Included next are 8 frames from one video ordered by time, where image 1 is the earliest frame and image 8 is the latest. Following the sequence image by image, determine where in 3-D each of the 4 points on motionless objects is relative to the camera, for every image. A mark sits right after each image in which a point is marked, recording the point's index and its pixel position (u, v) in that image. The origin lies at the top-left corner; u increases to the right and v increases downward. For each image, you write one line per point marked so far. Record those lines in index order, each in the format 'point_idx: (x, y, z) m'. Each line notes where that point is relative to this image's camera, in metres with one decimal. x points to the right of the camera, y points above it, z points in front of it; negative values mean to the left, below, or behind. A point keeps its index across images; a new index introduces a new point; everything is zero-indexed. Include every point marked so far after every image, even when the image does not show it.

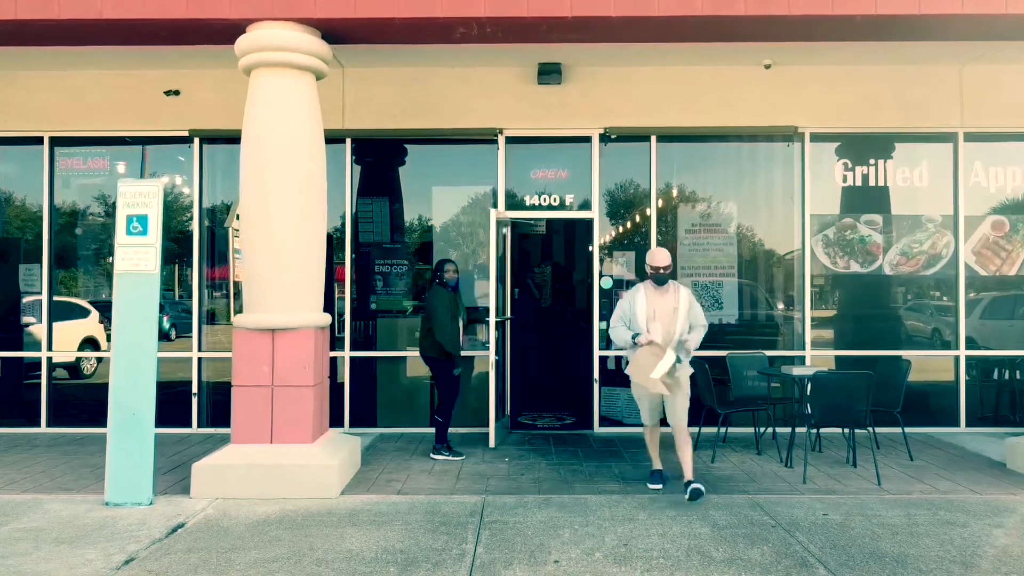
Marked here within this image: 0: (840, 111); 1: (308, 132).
0: (+2.3, +1.3, +7.4) m
1: (-1.1, +0.8, +5.4) m
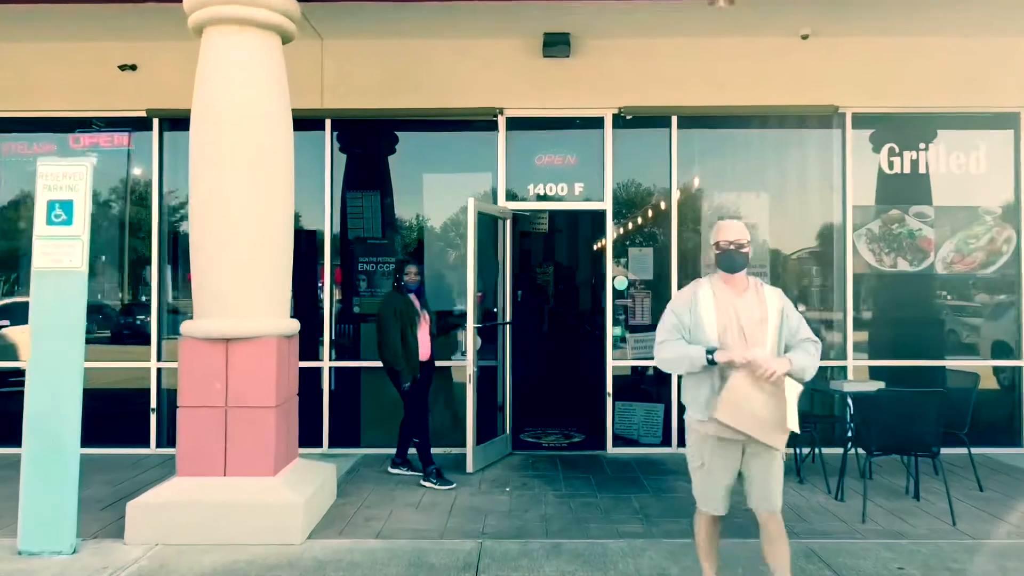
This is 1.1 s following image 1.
0: (+2.4, +1.3, +6.5) m
1: (-1.0, +0.8, +4.5) m
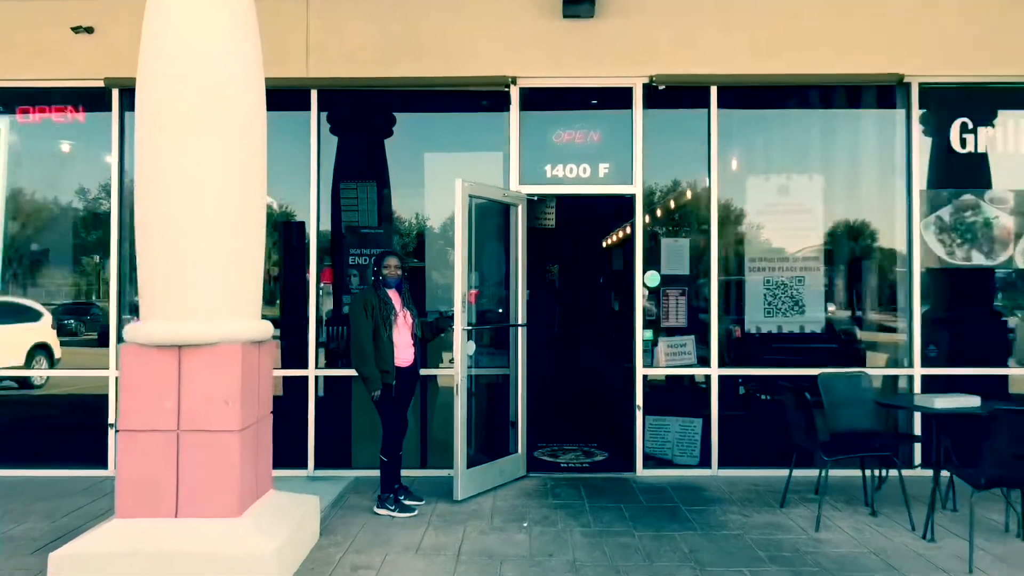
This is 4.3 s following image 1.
0: (+2.4, +1.3, +5.7) m
1: (-1.0, +0.8, +3.6) m
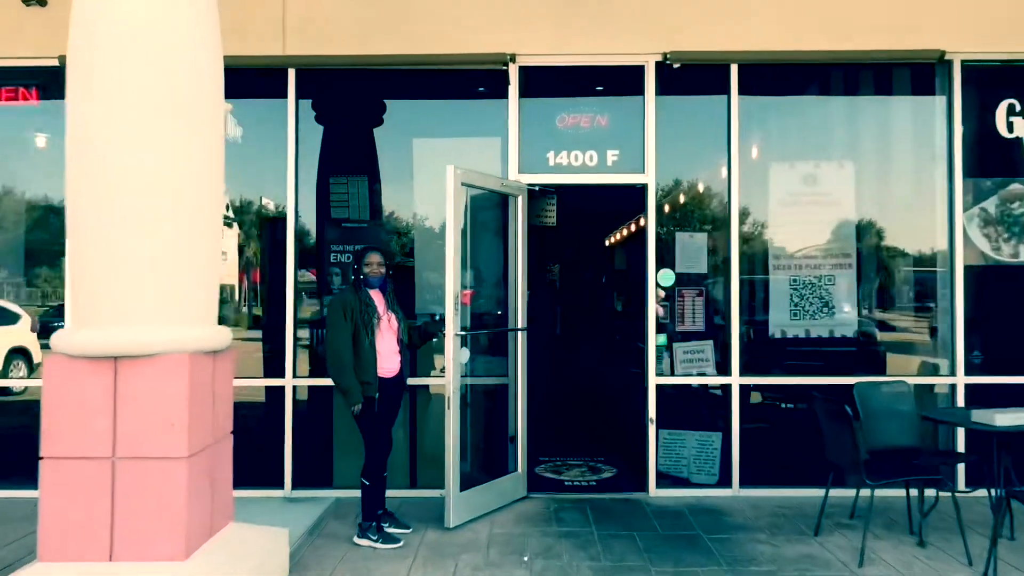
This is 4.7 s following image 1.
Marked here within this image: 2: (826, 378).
0: (+2.4, +1.3, +5.1) m
1: (-1.0, +0.8, +3.1) m
2: (+1.5, -0.5, +5.1) m
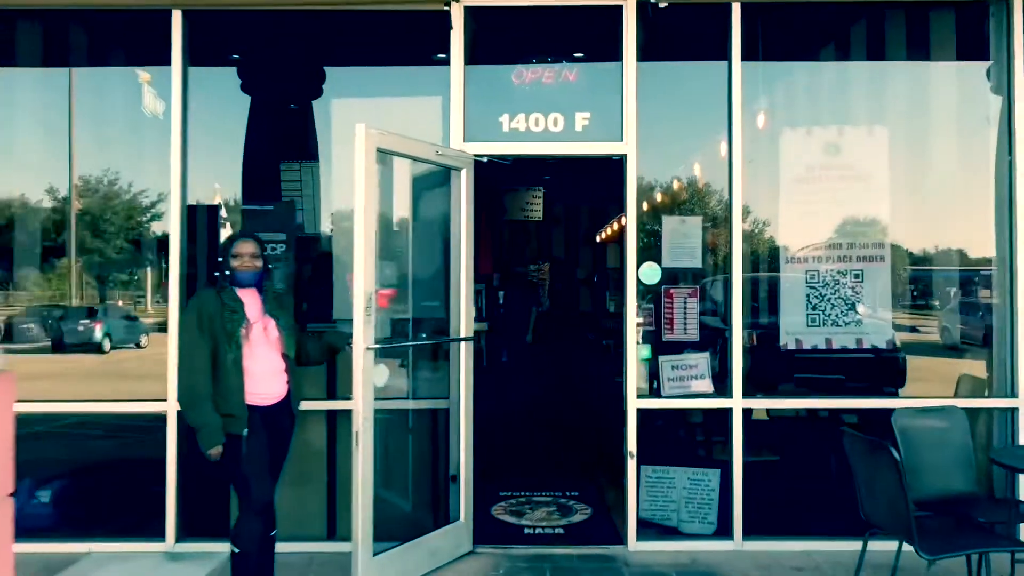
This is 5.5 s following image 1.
0: (+2.2, +1.3, +4.1) m
1: (-1.2, +0.8, +2.0) m
2: (+1.3, -0.4, +4.1) m
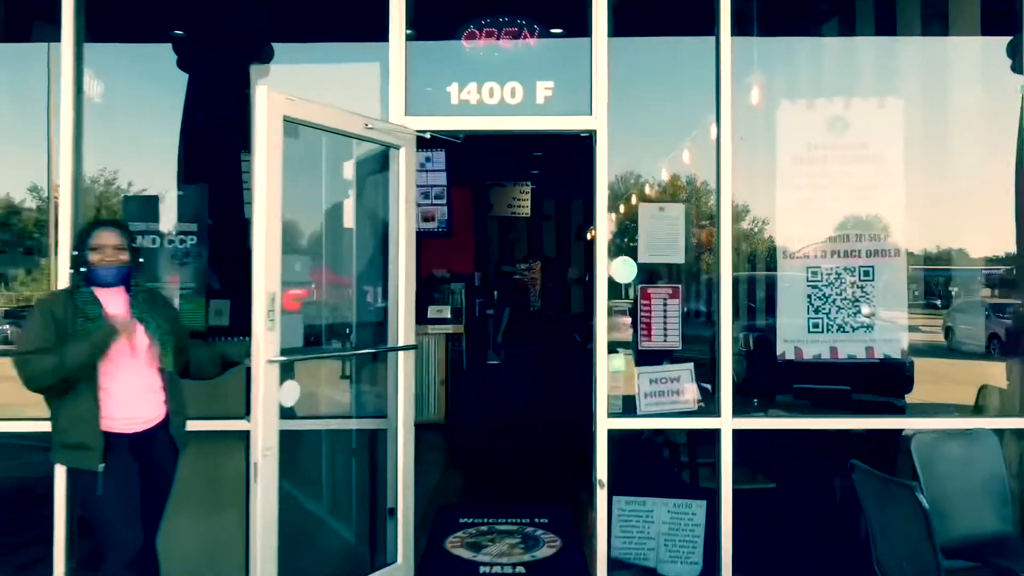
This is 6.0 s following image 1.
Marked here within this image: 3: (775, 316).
0: (+2.0, +1.3, +3.5) m
1: (-1.4, +0.8, +1.4) m
2: (+1.2, -0.4, +3.5) m
3: (+0.9, -0.1, +3.6) m
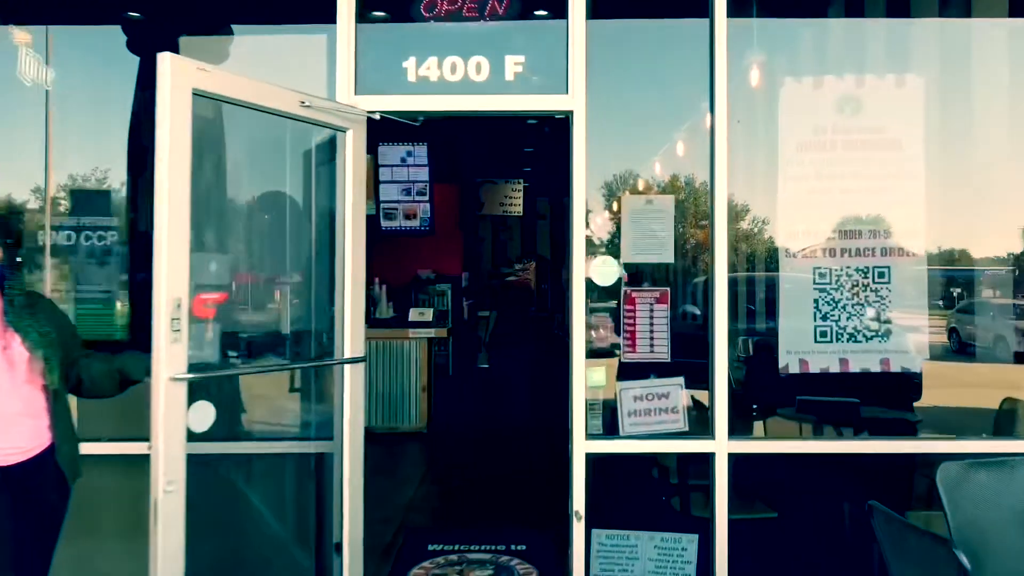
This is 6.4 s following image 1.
0: (+1.9, +1.3, +3.0) m
1: (-1.5, +0.8, +1.0) m
2: (+1.1, -0.5, +3.1) m
3: (+0.8, -0.1, +3.1) m
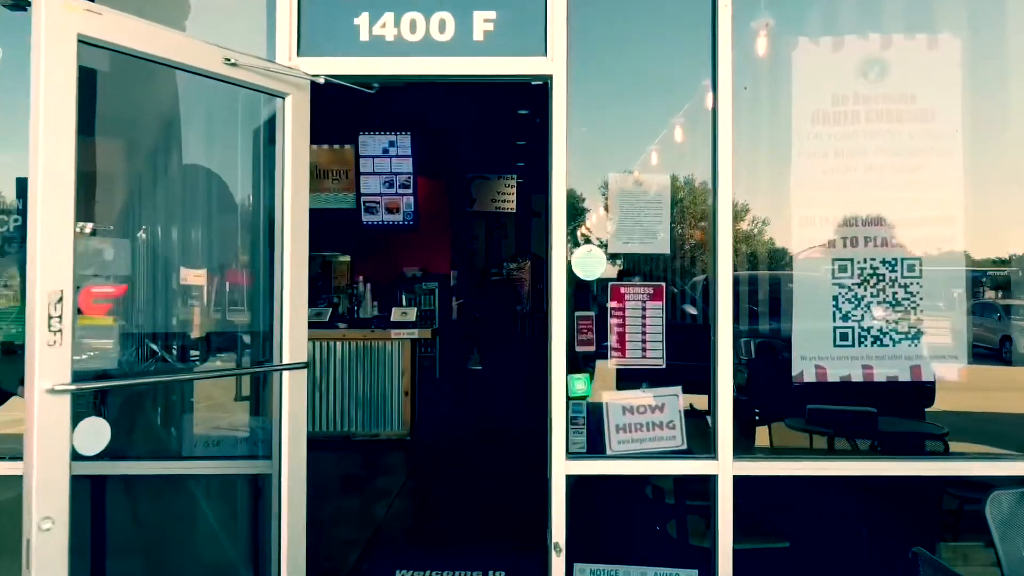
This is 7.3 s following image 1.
0: (+1.9, +1.3, +2.6) m
1: (-1.5, +0.8, +0.6) m
2: (+1.0, -0.4, +2.6) m
3: (+0.7, -0.1, +2.7) m
